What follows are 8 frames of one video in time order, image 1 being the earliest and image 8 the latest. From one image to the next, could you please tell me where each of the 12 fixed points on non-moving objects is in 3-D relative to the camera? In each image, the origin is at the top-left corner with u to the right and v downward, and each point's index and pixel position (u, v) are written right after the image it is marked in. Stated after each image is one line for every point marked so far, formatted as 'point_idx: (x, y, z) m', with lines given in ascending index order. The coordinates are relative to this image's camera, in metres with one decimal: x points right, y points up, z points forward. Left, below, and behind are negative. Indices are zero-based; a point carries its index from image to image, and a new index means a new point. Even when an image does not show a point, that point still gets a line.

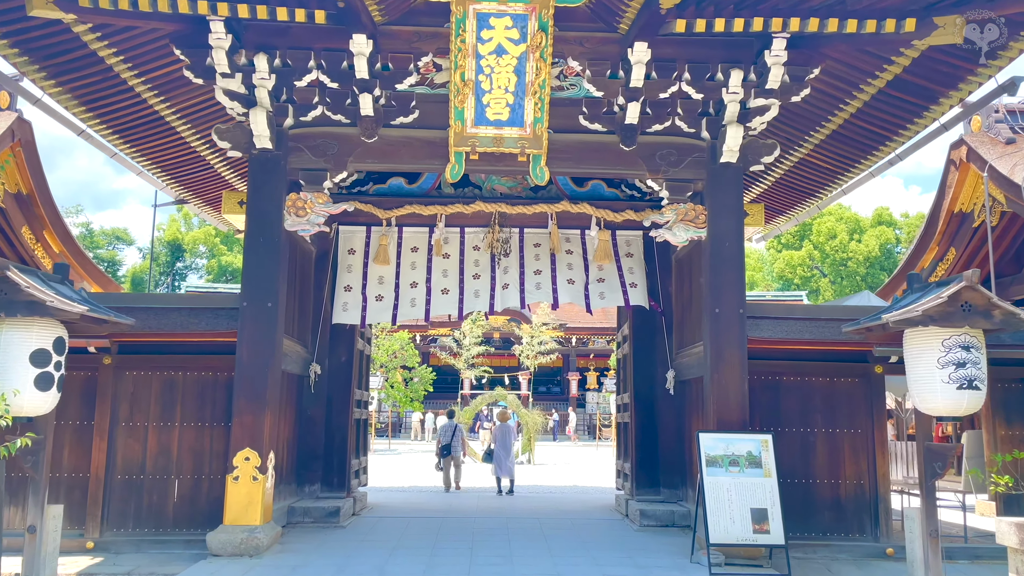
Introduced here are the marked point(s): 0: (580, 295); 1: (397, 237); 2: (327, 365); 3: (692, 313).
0: (+0.6, 0.0, +7.1) m
1: (-1.1, +0.5, +7.4) m
2: (-1.7, -0.7, +7.3) m
3: (+1.5, -0.2, +6.7) m
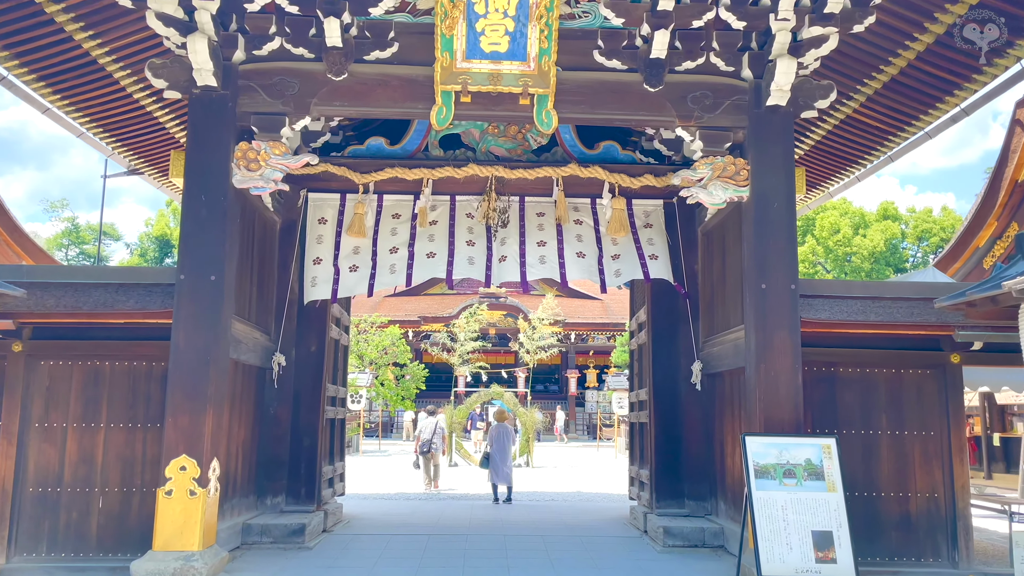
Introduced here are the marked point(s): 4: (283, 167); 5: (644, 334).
0: (+0.6, +0.2, +6.1) m
1: (-1.1, +0.7, +6.4) m
2: (-1.7, -0.5, +6.2) m
3: (+1.5, 0.0, +5.7) m
4: (-1.4, +0.7, +4.8) m
5: (+1.1, -0.4, +6.7) m
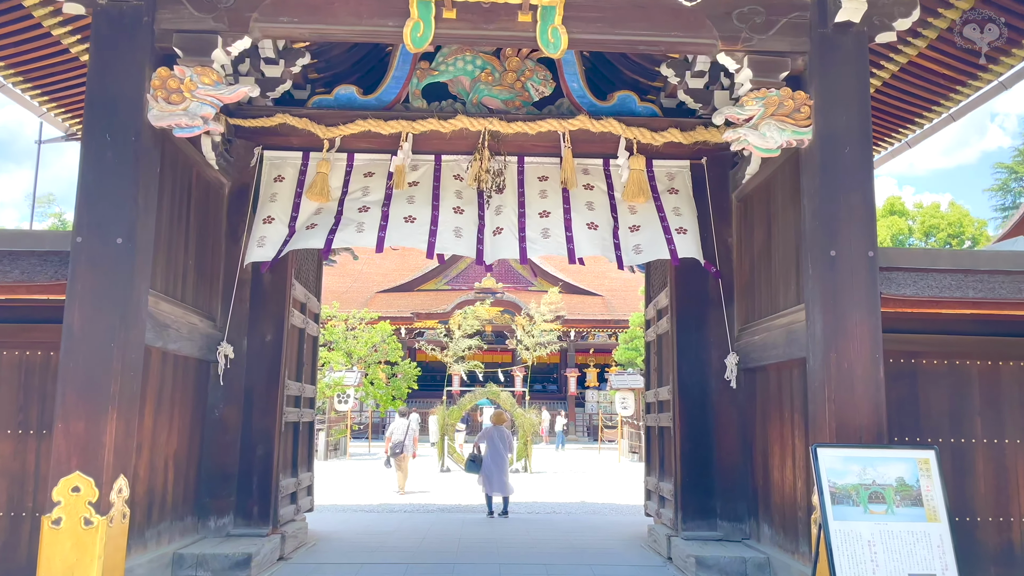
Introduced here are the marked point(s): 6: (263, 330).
0: (+0.6, +0.3, +5.0) m
1: (-1.1, +0.8, +5.3) m
2: (-1.7, -0.4, +5.1) m
3: (+1.5, +0.1, +4.6) m
4: (-1.4, +0.9, +3.8) m
5: (+1.1, -0.2, +5.7) m
6: (-1.6, -0.3, +5.2) m
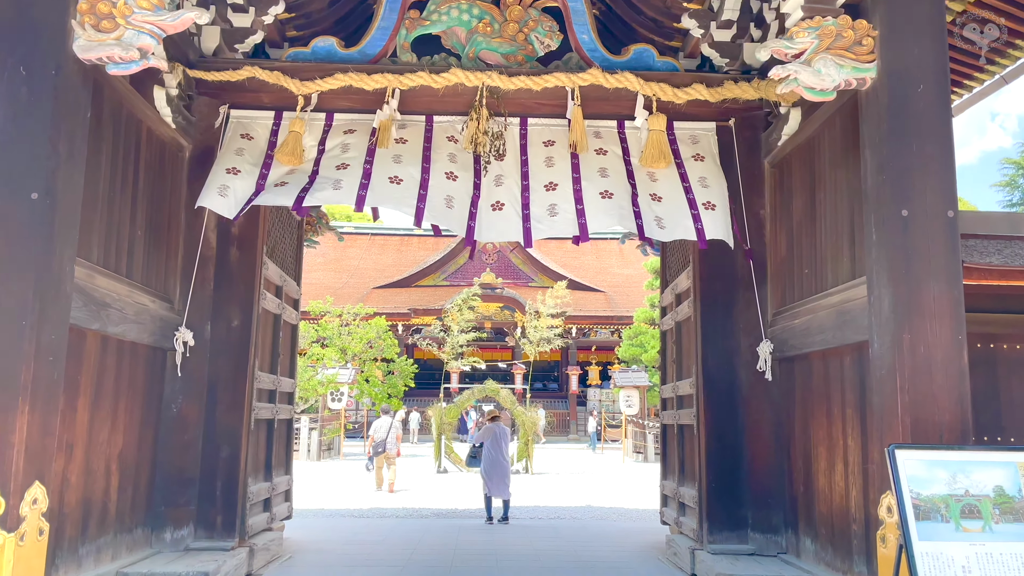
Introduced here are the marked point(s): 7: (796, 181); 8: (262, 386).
0: (+0.6, +0.4, +4.4) m
1: (-1.1, +0.9, +4.7) m
2: (-1.7, -0.3, +4.5) m
3: (+1.5, +0.2, +4.0) m
4: (-1.4, +1.0, +3.1) m
5: (+1.1, -0.1, +5.0) m
6: (-1.6, -0.1, +4.5) m
7: (+1.5, +0.6, +4.2) m
8: (-1.5, -0.6, +4.9) m
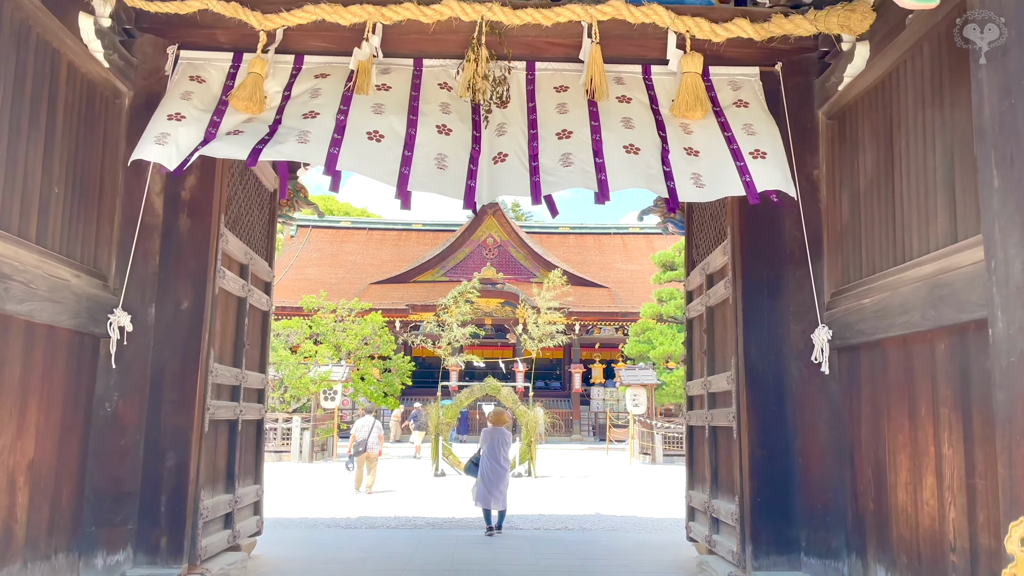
0: (+0.6, +0.5, +3.6) m
1: (-1.1, +1.0, +3.9) m
2: (-1.7, -0.1, +3.7) m
3: (+1.5, +0.4, +3.2) m
4: (-1.4, +1.1, +2.4) m
5: (+1.1, 0.0, +4.3) m
6: (-1.6, 0.0, +3.8) m
7: (+1.5, +0.7, +3.5) m
8: (-1.5, -0.5, +4.1) m
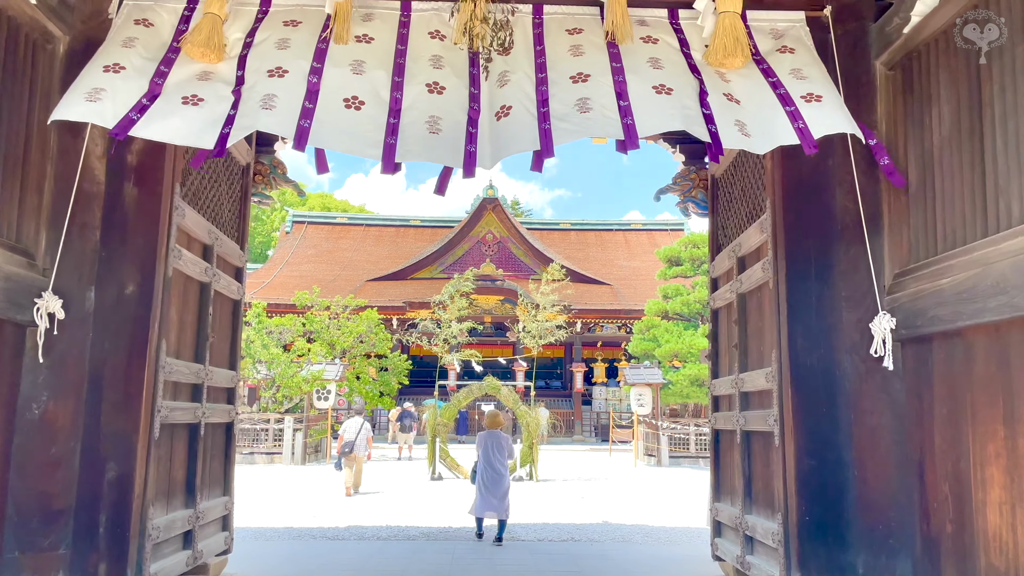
0: (+0.6, +0.6, +3.0) m
1: (-1.1, +1.1, +3.3) m
2: (-1.7, -0.1, +3.2) m
3: (+1.5, +0.4, +2.6) m
4: (-1.3, +1.2, +1.8) m
5: (+1.1, +0.1, +3.7) m
6: (-1.5, 0.0, +3.2) m
7: (+1.5, +0.8, +2.9) m
8: (-1.5, -0.4, +3.5) m
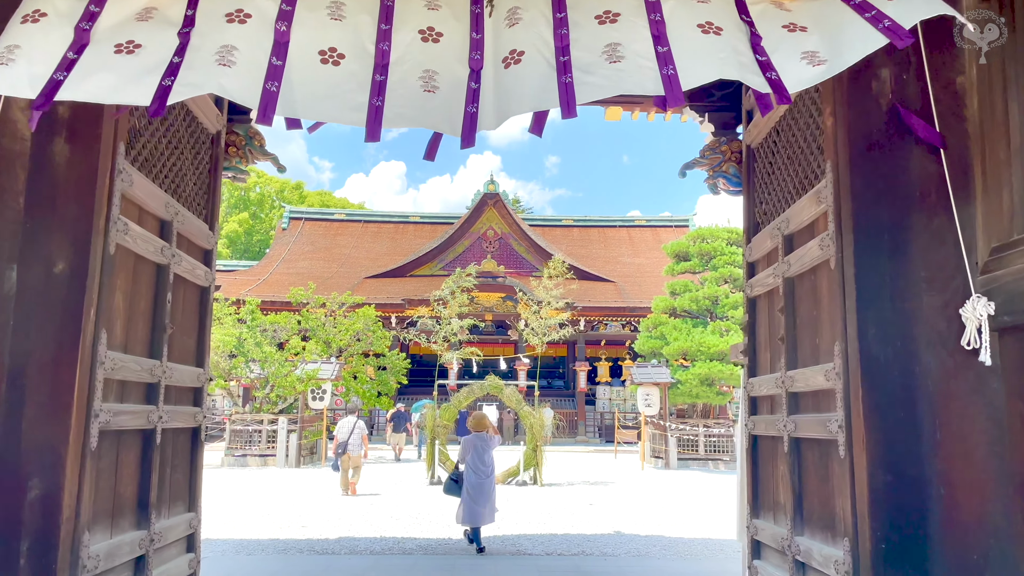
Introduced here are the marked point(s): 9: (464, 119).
0: (+0.7, +0.7, +2.5) m
1: (-1.0, +1.2, +2.8) m
2: (-1.6, 0.0, +2.6) m
3: (+1.6, +0.5, +2.1) m
4: (-1.3, +1.3, +1.2) m
5: (+1.1, +0.2, +3.1) m
6: (-1.5, +0.1, +2.6) m
7: (+1.6, +0.8, +2.4) m
8: (-1.4, -0.3, +3.0) m
9: (-0.2, +0.6, +2.6) m
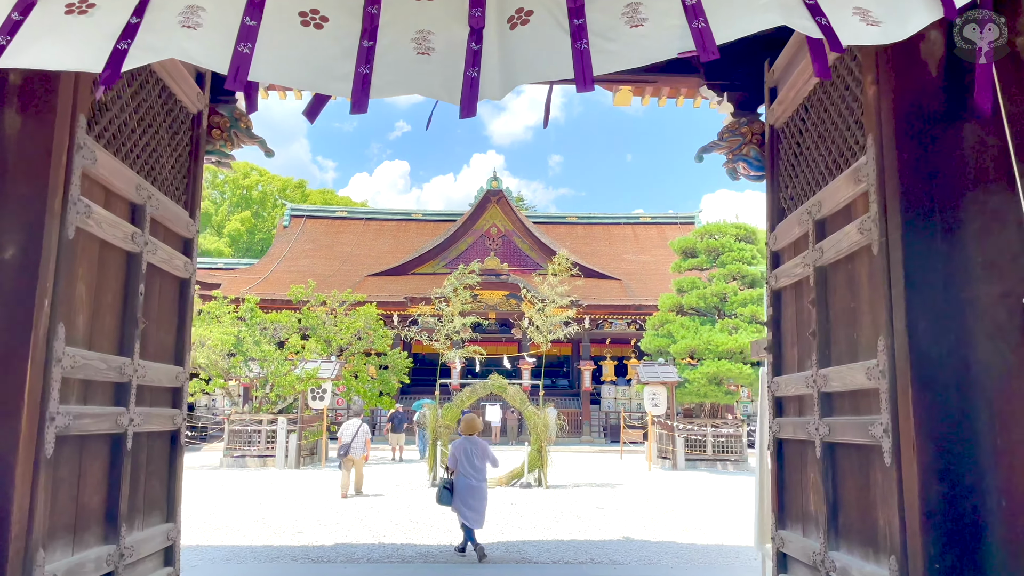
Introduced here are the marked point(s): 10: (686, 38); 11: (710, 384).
0: (+0.7, +0.7, +2.2) m
1: (-1.0, +1.2, +2.5) m
2: (-1.6, 0.0, +2.3) m
3: (+1.6, +0.5, +1.8) m
4: (-1.3, +1.3, +0.9) m
5: (+1.2, +0.2, +2.8) m
6: (-1.5, +0.2, +2.4) m
7: (+1.6, +0.9, +2.1) m
8: (-1.4, -0.3, +2.7) m
9: (-0.1, +0.6, +2.3) m
10: (+0.4, +0.7, +2.2) m
11: (+3.5, -1.7, +14.4) m
